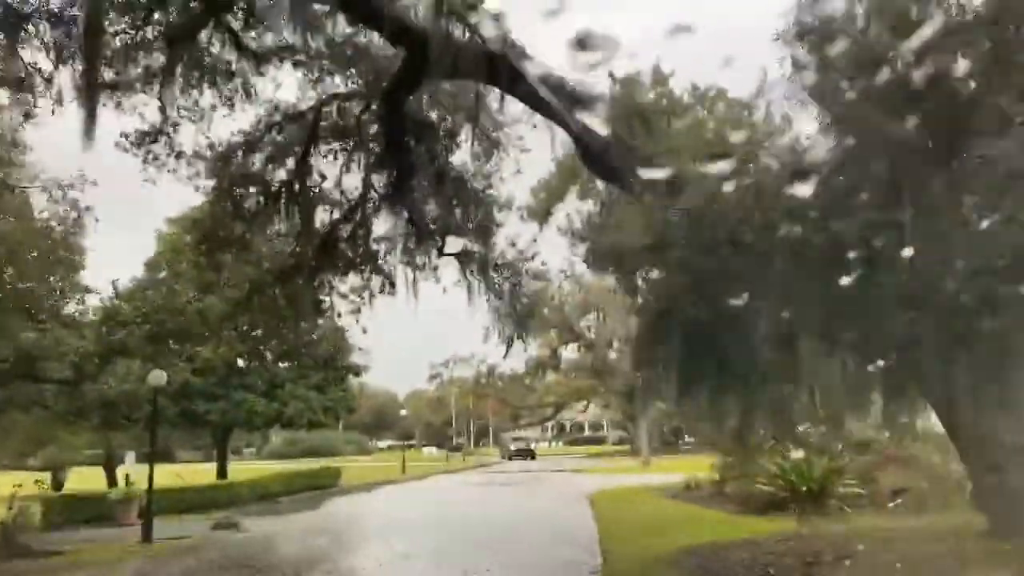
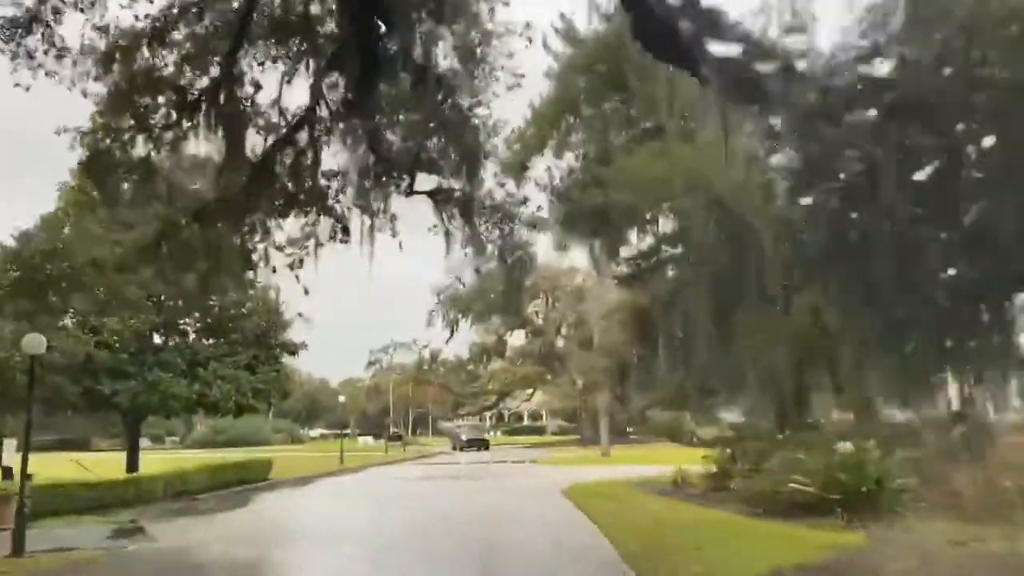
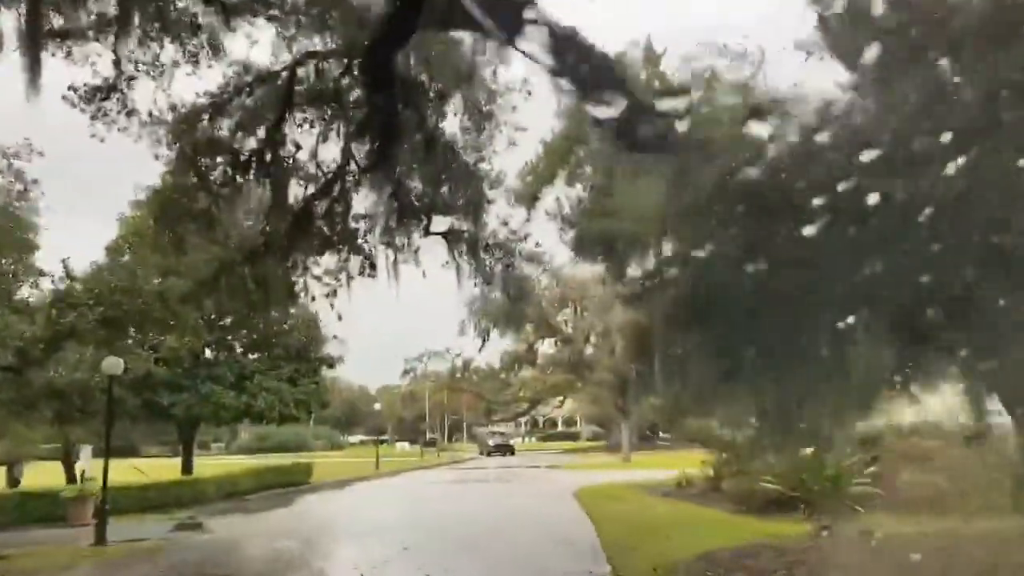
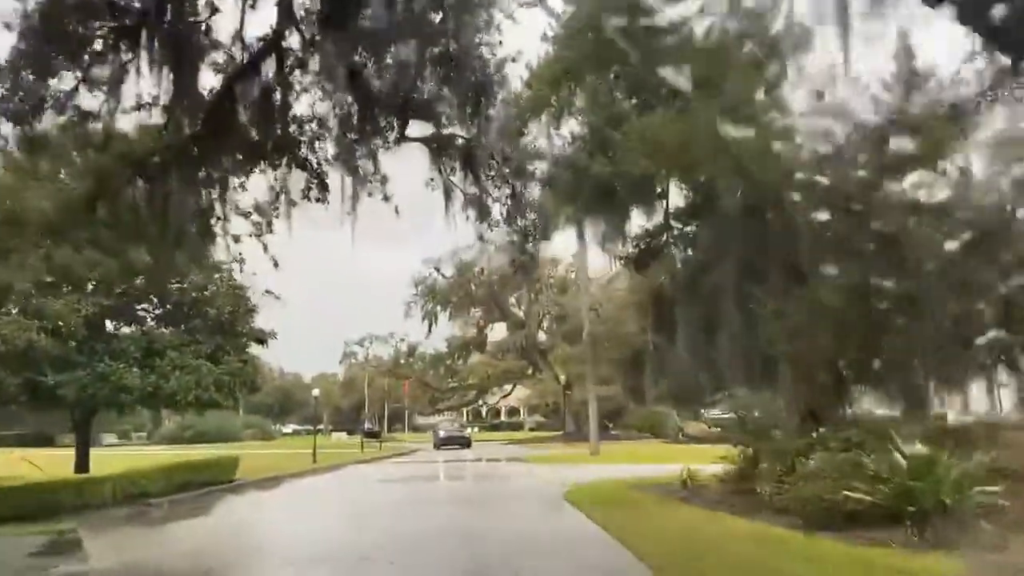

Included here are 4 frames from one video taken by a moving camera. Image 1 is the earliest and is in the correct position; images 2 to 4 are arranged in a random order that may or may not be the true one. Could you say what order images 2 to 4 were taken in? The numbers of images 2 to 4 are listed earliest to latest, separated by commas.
3, 2, 4
